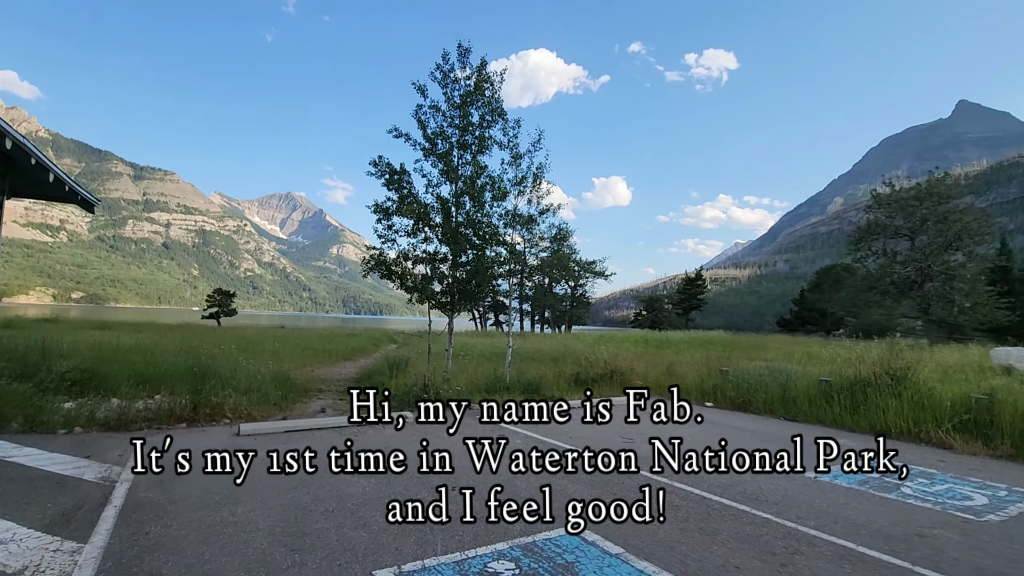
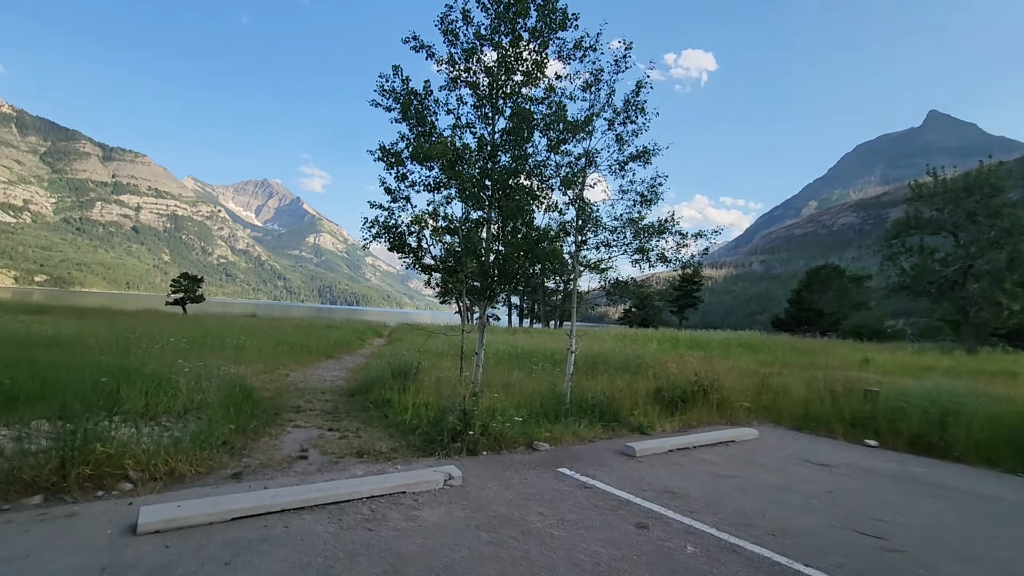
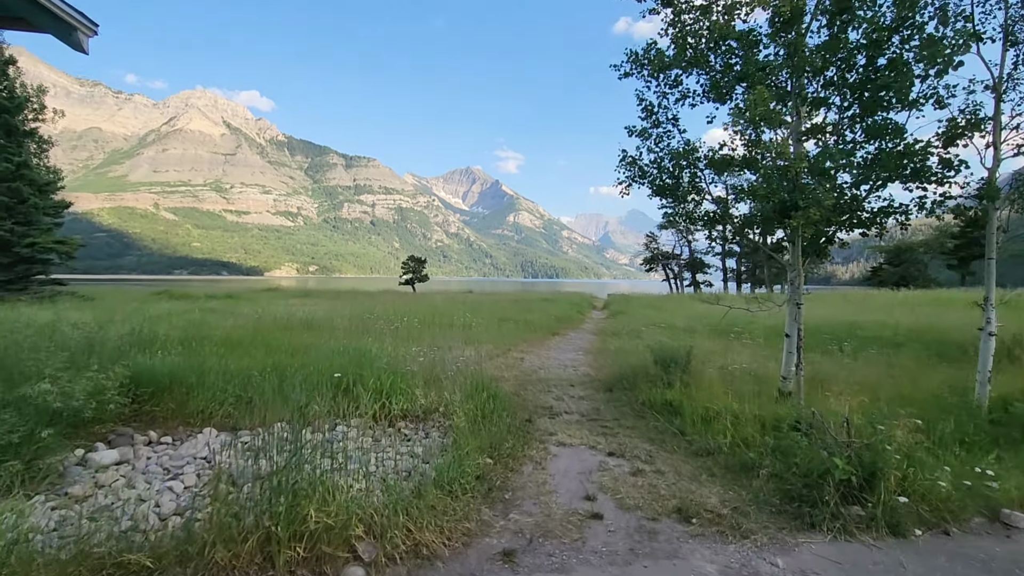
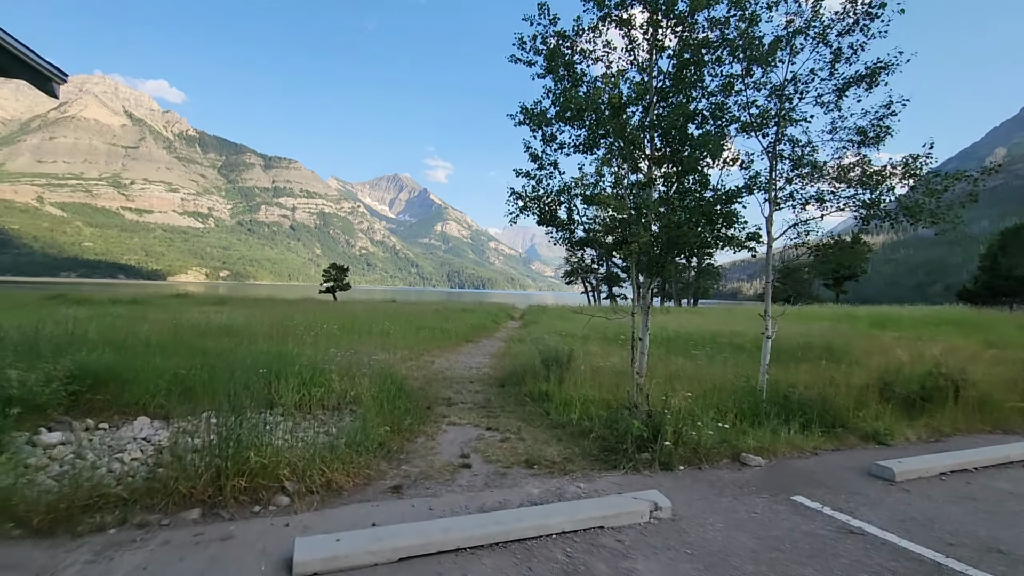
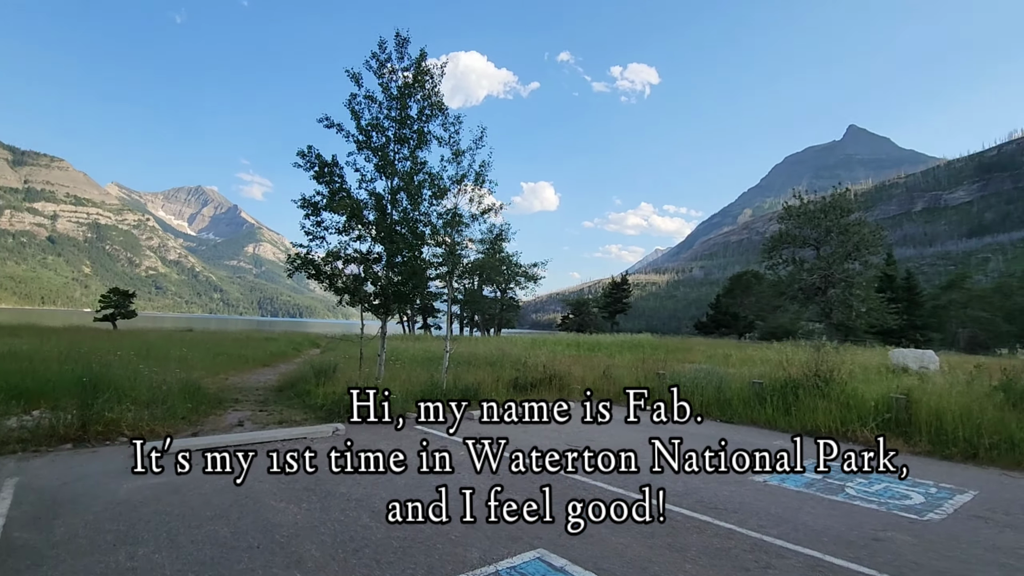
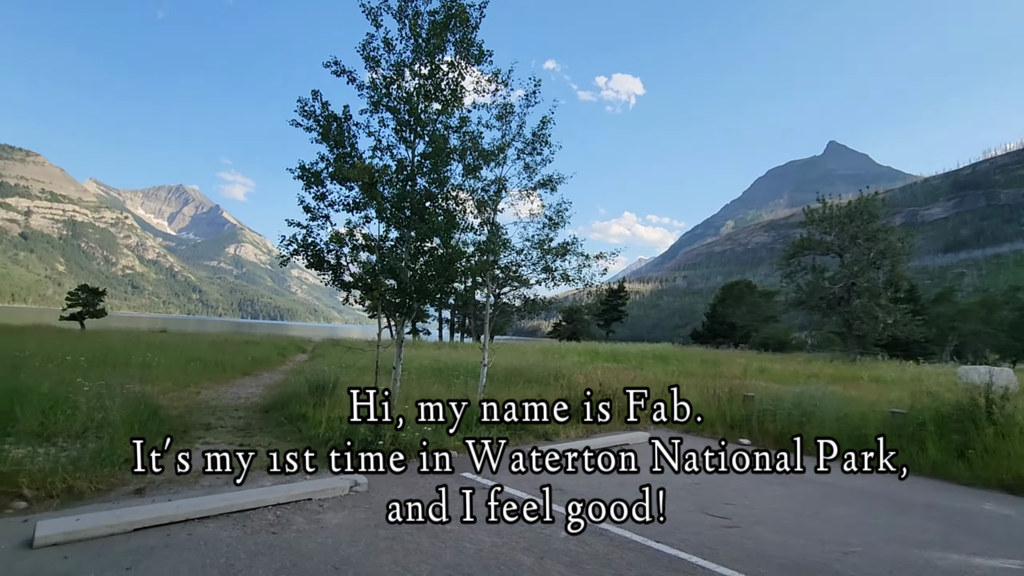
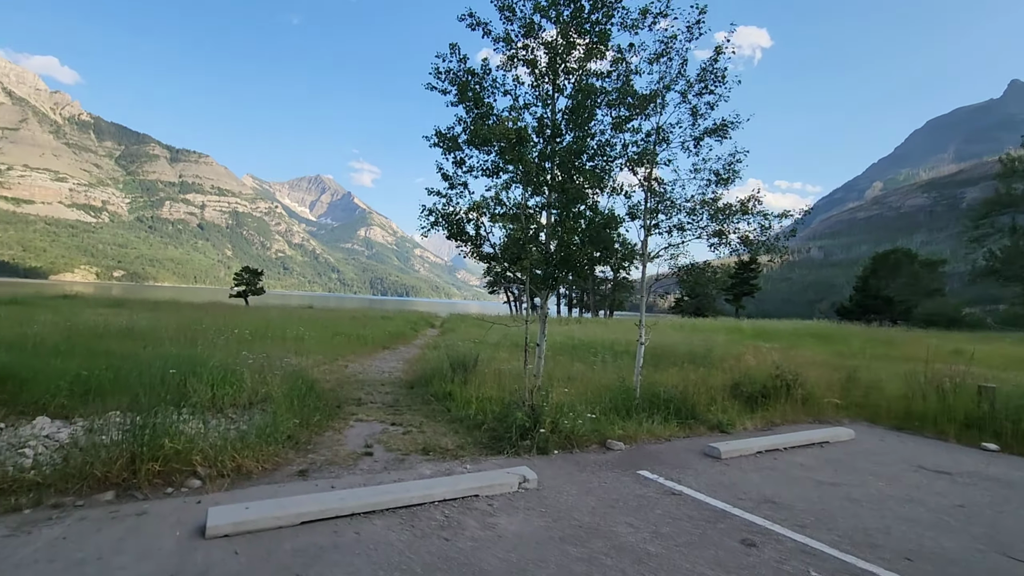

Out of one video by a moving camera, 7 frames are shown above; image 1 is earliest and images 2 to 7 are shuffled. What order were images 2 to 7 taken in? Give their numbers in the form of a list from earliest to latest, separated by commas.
5, 6, 2, 7, 4, 3
